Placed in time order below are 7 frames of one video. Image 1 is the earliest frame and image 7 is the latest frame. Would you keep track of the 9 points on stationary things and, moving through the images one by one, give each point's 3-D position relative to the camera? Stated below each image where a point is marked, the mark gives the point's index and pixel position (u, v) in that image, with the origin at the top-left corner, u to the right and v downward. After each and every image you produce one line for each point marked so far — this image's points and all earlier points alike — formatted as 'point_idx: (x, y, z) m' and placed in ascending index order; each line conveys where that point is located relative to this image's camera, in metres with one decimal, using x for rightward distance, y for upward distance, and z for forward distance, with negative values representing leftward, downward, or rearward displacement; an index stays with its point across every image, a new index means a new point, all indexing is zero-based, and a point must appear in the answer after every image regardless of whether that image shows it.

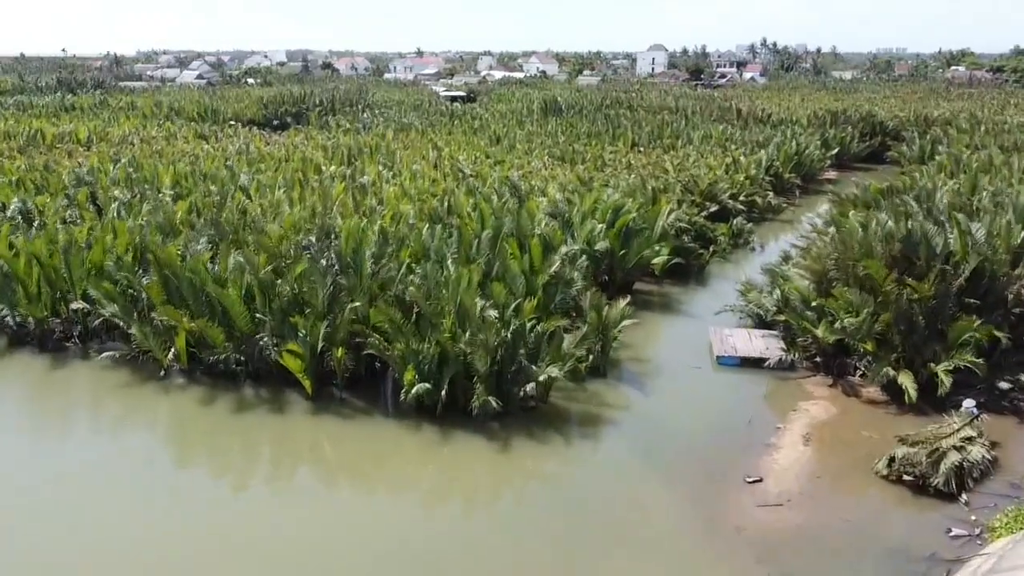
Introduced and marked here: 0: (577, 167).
0: (+1.2, +2.2, +15.1) m
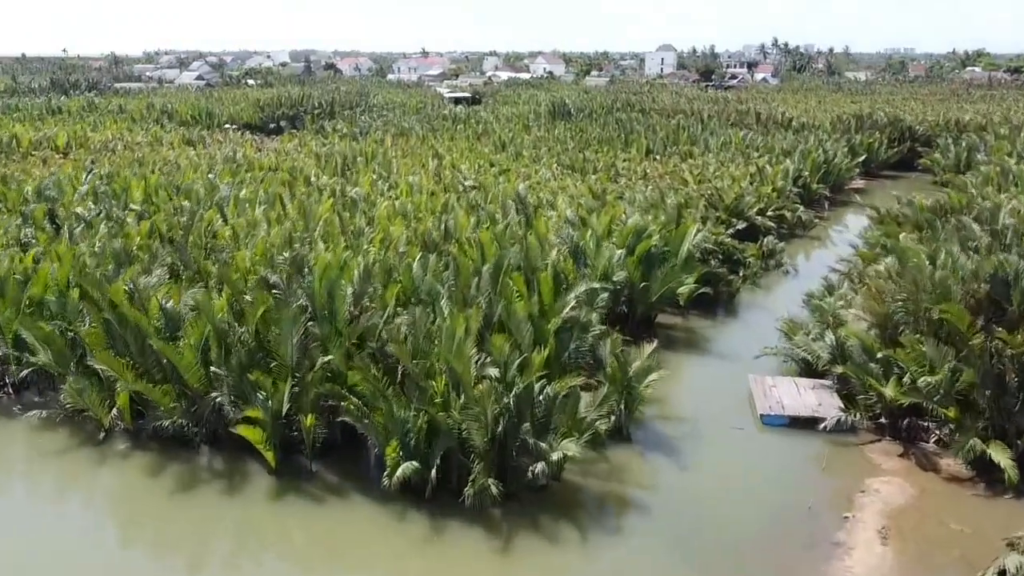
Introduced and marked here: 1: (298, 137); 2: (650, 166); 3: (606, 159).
0: (+1.3, +1.8, +13.9) m
1: (-5.1, +3.6, +19.5) m
2: (+2.6, +2.3, +15.3) m
3: (+1.8, +2.5, +15.9) m
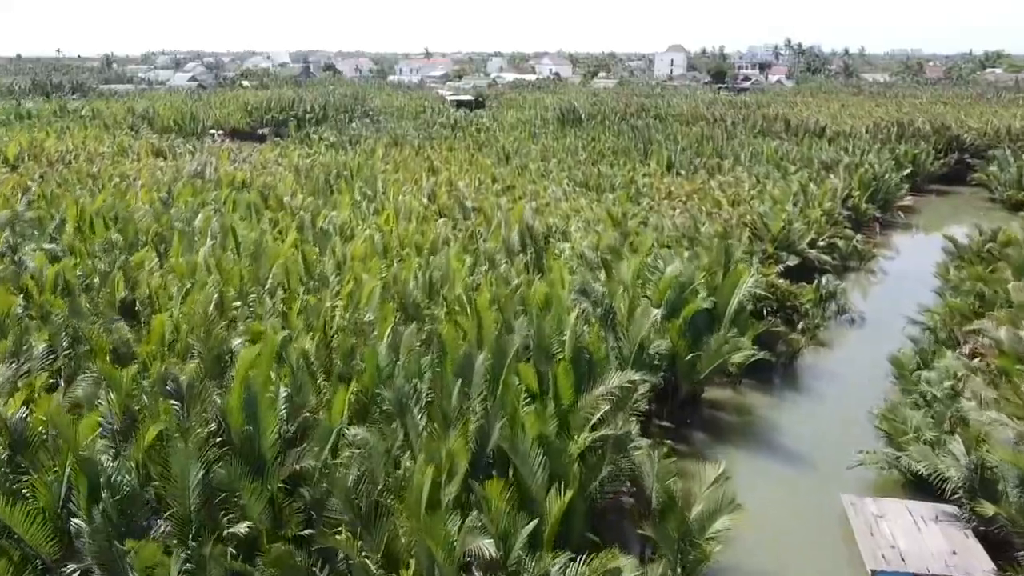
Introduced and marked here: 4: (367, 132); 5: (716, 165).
0: (+1.4, +1.3, +12.1) m
1: (-5.0, +3.1, +17.6) m
2: (+2.7, +1.7, +13.4) m
3: (+1.9, +1.9, +14.0) m
4: (-3.3, +3.6, +18.7) m
5: (+3.6, +2.2, +14.5) m
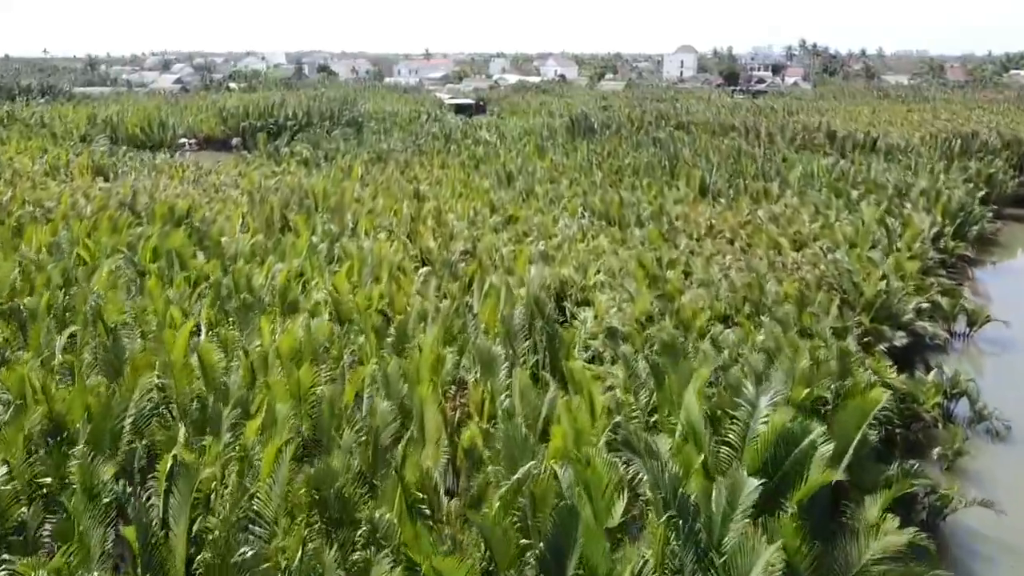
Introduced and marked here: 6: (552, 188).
0: (+1.4, +0.5, +9.6) m
1: (-4.9, +2.3, +15.1) m
2: (+2.7, +1.0, +10.9) m
3: (+2.0, +1.2, +11.5) m
4: (-3.2, +2.9, +16.2) m
5: (+3.7, +1.4, +12.0) m
6: (+0.6, +1.5, +12.4) m
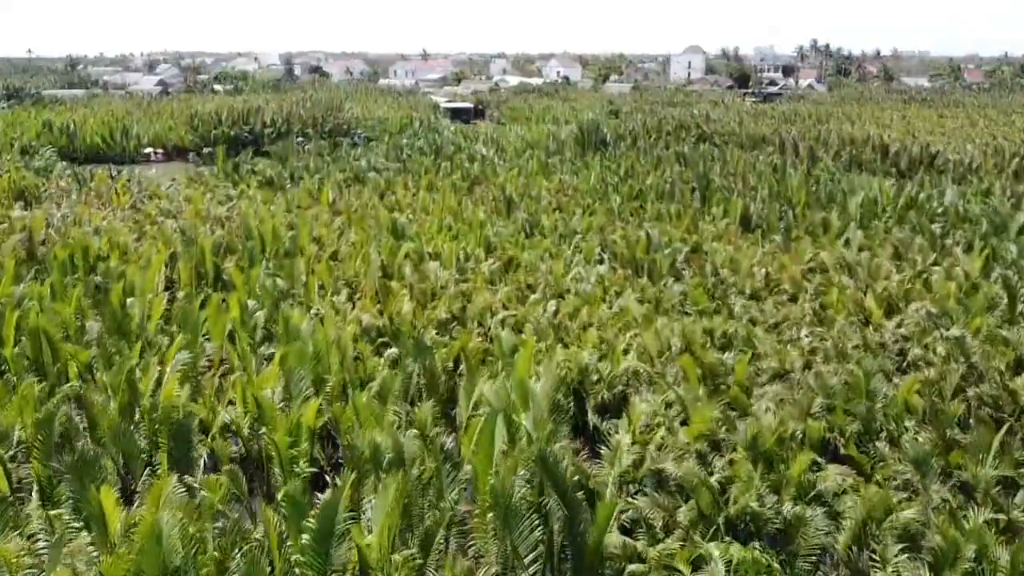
0: (+1.4, -0.1, +7.3) m
1: (-4.9, +1.7, +12.9) m
2: (+2.7, +0.3, +8.6) m
3: (+2.0, +0.5, +9.2) m
4: (-3.2, +2.2, +14.0) m
5: (+3.7, +0.8, +9.8) m
6: (+0.6, +0.8, +10.1) m
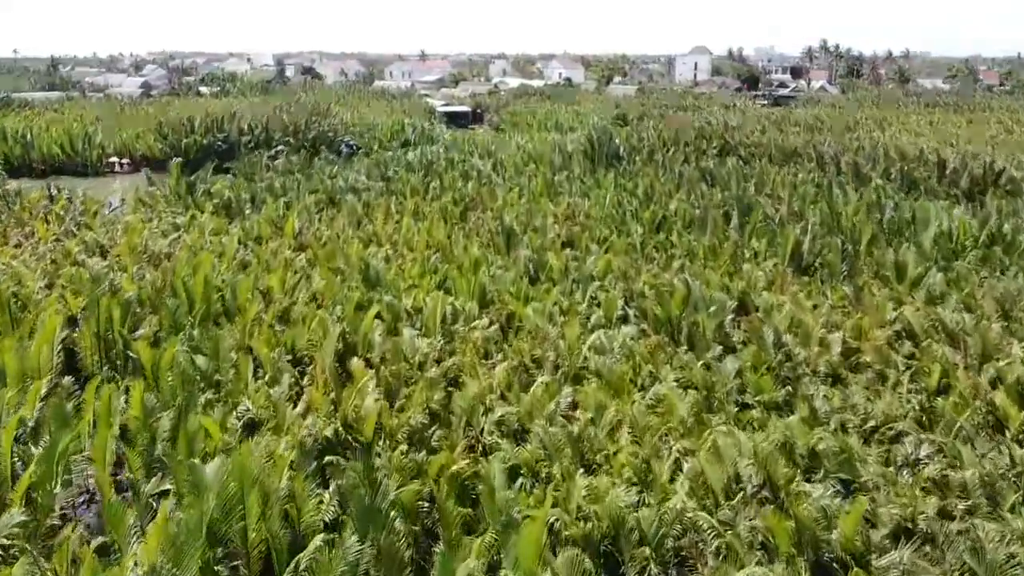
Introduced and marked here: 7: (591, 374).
0: (+1.4, -0.7, +5.4) m
1: (-4.9, +1.1, +11.0) m
2: (+2.7, -0.3, +6.7) m
3: (+2.0, 0.0, +7.4) m
4: (-3.2, +1.6, +12.1) m
5: (+3.7, +0.2, +7.9) m
6: (+0.6, +0.3, +8.3) m
7: (+0.6, -0.6, +5.8) m
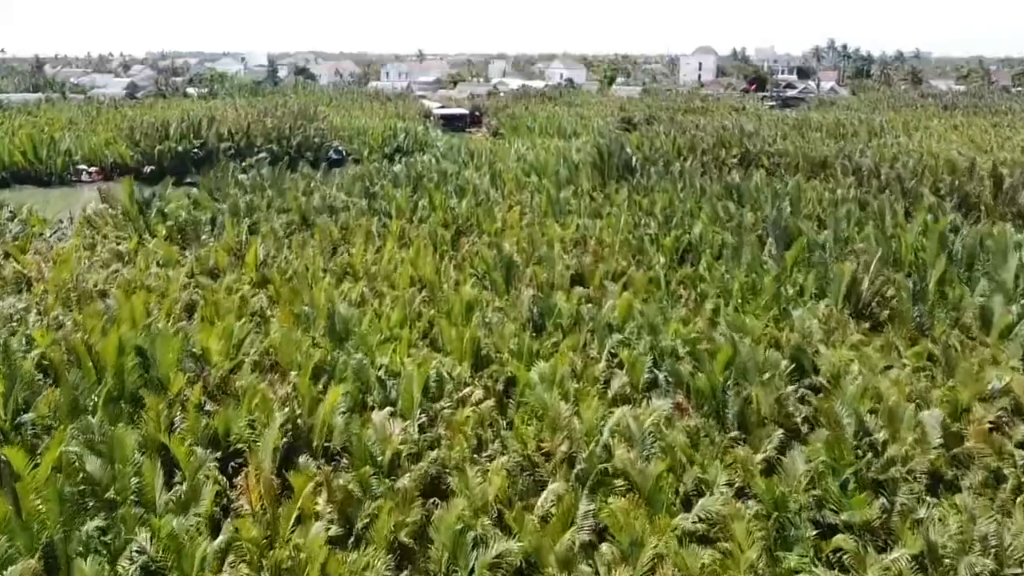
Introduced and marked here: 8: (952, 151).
0: (+1.4, -1.1, +4.0) m
1: (-4.9, +0.7, +9.6) m
2: (+2.7, -0.7, +5.3) m
3: (+2.0, -0.5, +5.9) m
4: (-3.2, +1.2, +10.7) m
5: (+3.7, -0.2, +6.5) m
6: (+0.6, -0.1, +6.8) m
7: (+0.6, -1.0, +4.4) m
8: (+8.5, +2.7, +16.0) m
